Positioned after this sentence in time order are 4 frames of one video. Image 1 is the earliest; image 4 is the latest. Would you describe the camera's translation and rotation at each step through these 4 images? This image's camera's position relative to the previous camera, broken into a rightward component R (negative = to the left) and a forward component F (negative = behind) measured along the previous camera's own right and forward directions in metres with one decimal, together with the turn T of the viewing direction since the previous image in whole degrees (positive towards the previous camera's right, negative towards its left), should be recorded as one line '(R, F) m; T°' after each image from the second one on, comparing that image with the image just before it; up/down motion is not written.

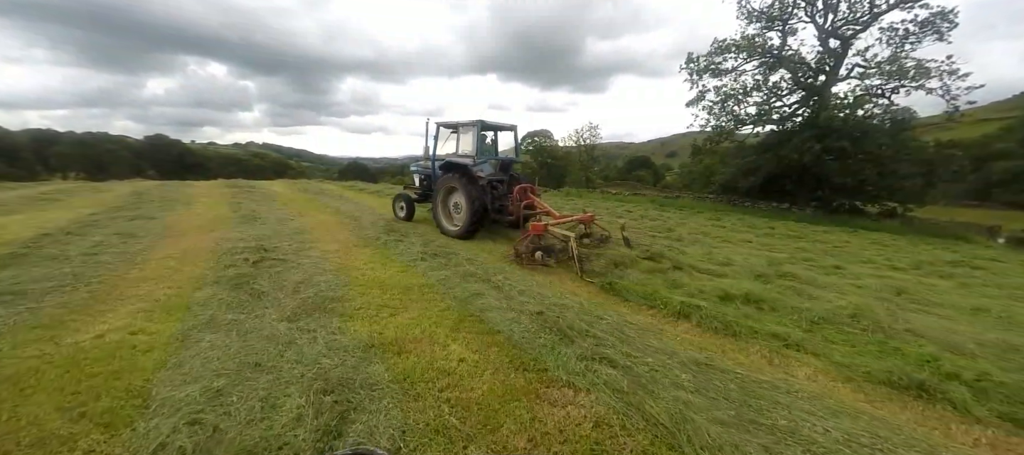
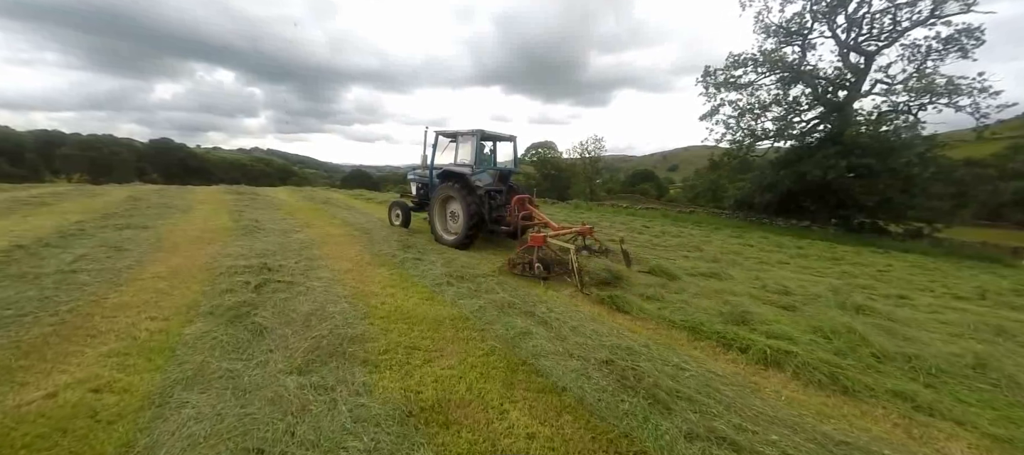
(-0.4, +0.5) m; 0°
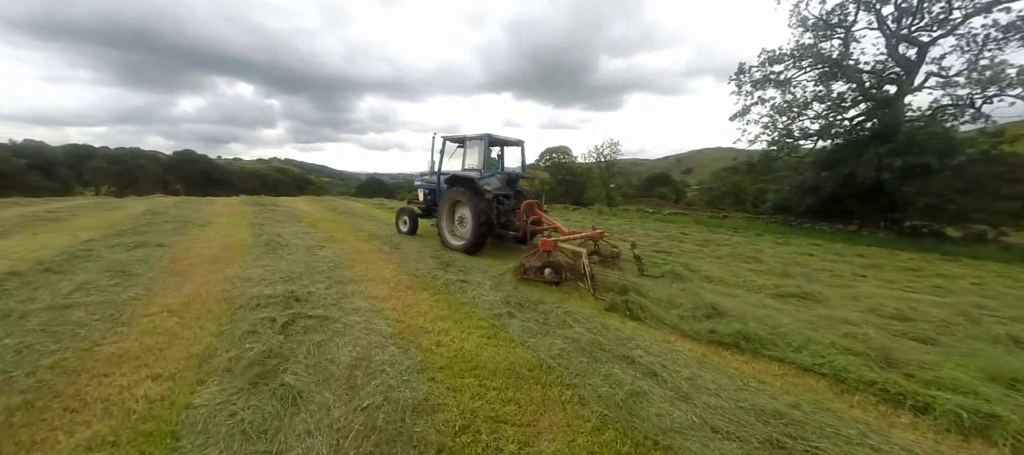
(-0.5, +0.6) m; -2°
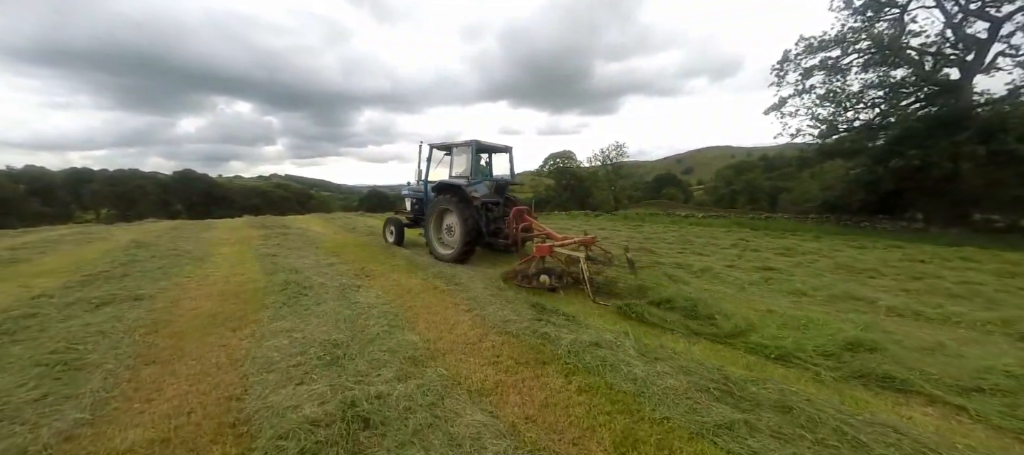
(-1.0, +1.3) m; 0°
